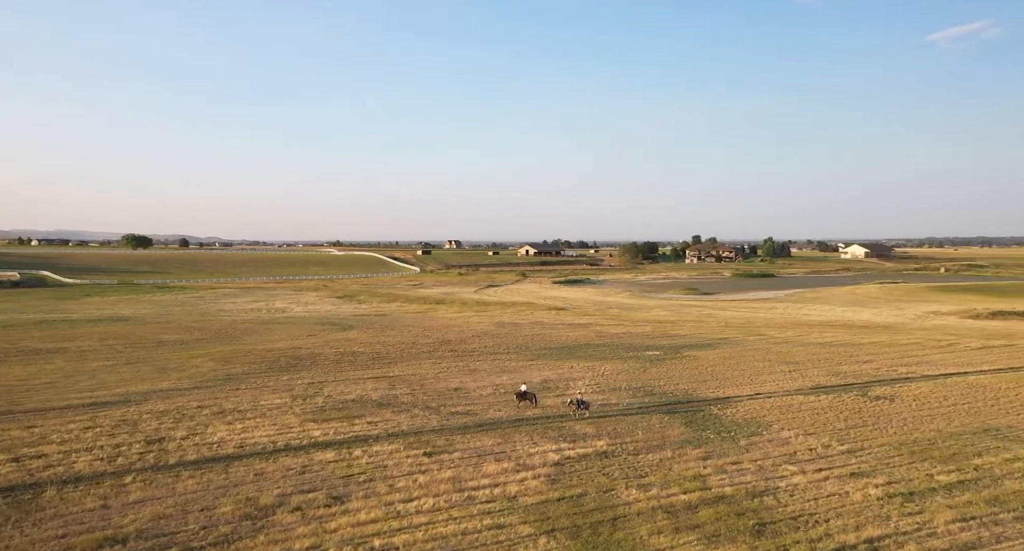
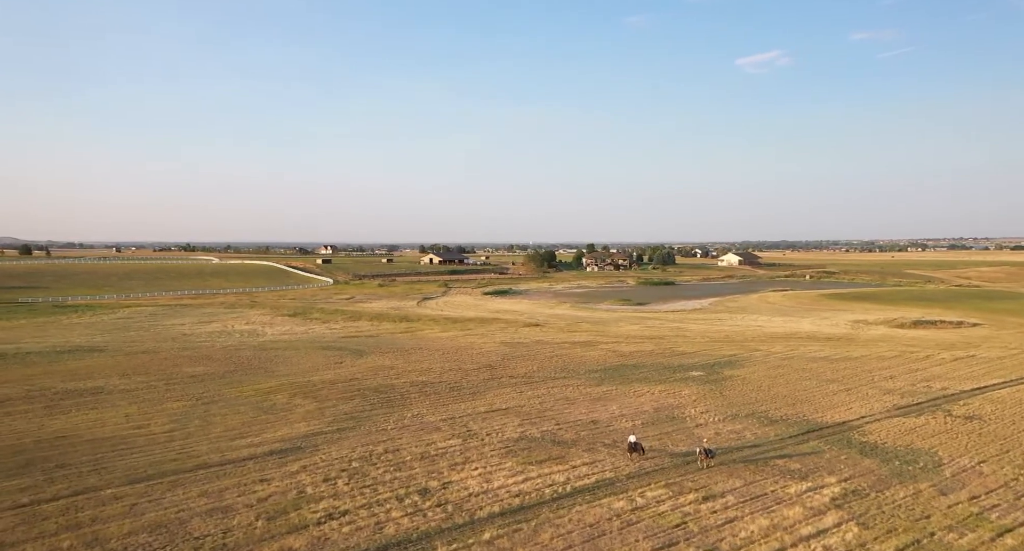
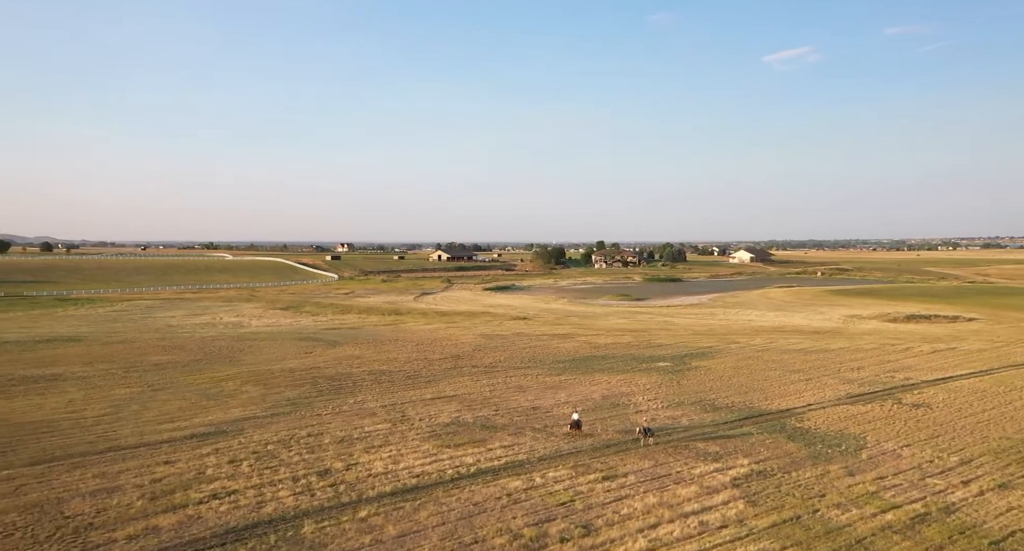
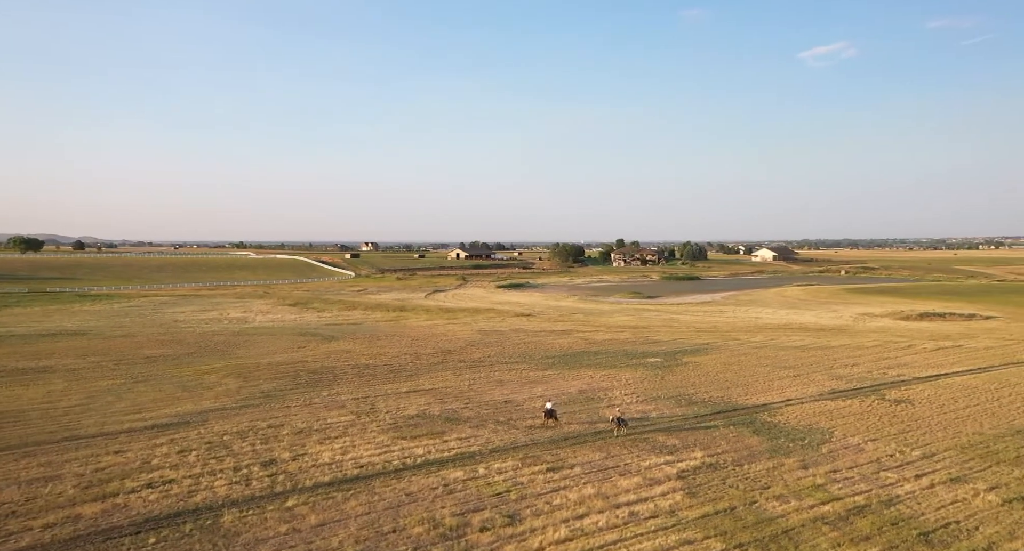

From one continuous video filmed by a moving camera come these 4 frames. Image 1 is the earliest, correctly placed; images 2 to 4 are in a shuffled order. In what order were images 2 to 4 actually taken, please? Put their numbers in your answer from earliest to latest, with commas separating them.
4, 3, 2
